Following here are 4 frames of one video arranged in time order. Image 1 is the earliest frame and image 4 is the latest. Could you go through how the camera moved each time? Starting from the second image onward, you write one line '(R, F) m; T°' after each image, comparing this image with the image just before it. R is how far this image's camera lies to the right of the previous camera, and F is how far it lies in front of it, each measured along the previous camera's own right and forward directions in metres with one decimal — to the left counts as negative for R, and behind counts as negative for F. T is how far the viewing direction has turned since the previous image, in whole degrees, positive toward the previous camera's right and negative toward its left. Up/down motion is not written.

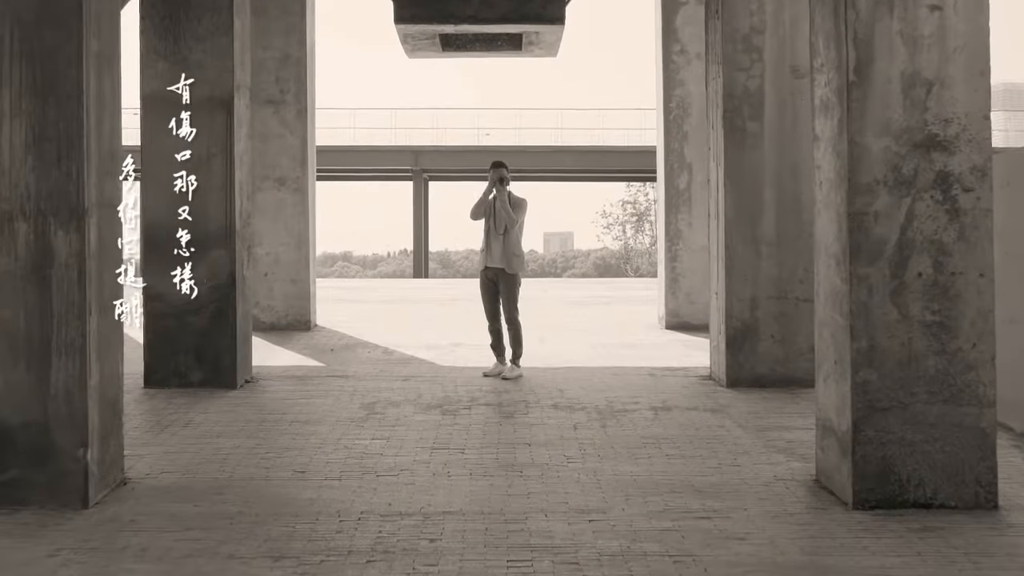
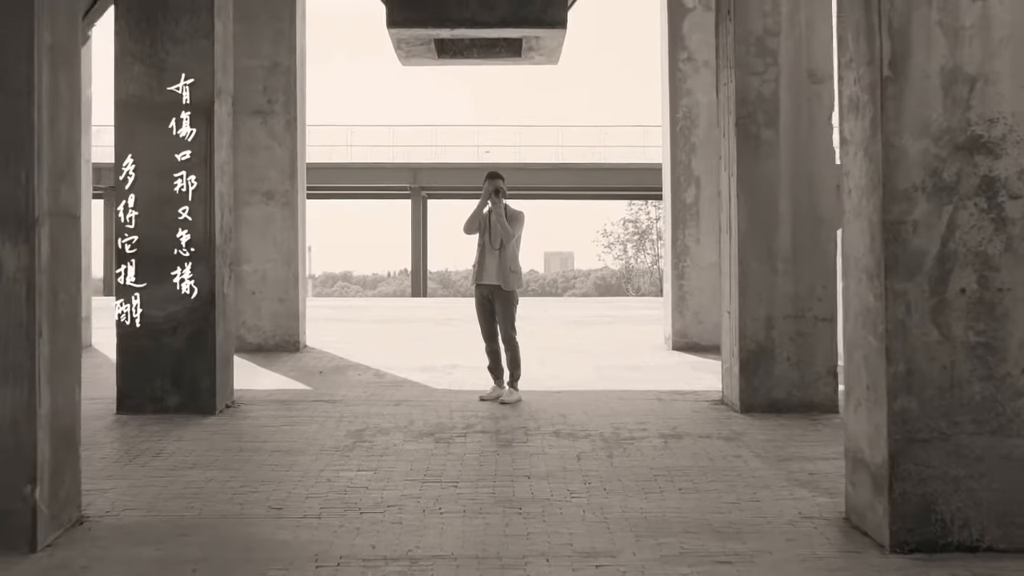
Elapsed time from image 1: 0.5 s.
(0.0, +0.5) m; 0°
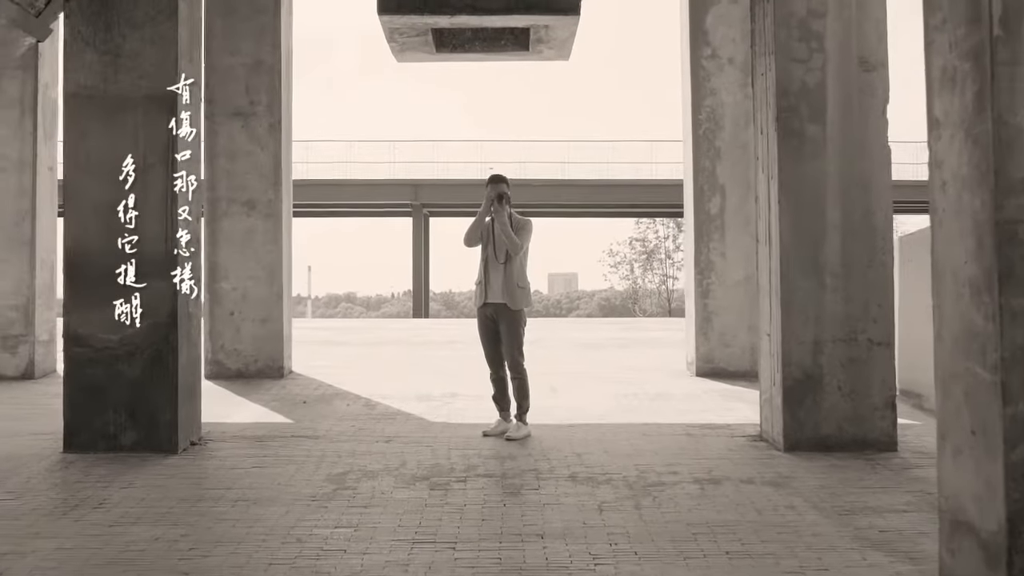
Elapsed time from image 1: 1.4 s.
(0.0, +0.9) m; 0°
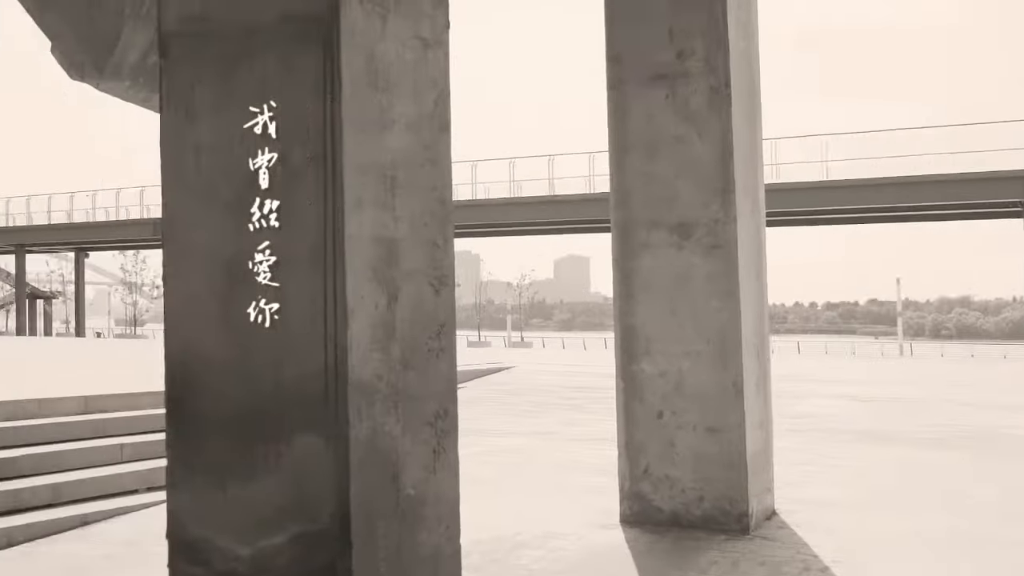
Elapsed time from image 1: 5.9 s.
(-0.2, +4.1) m; -30°
